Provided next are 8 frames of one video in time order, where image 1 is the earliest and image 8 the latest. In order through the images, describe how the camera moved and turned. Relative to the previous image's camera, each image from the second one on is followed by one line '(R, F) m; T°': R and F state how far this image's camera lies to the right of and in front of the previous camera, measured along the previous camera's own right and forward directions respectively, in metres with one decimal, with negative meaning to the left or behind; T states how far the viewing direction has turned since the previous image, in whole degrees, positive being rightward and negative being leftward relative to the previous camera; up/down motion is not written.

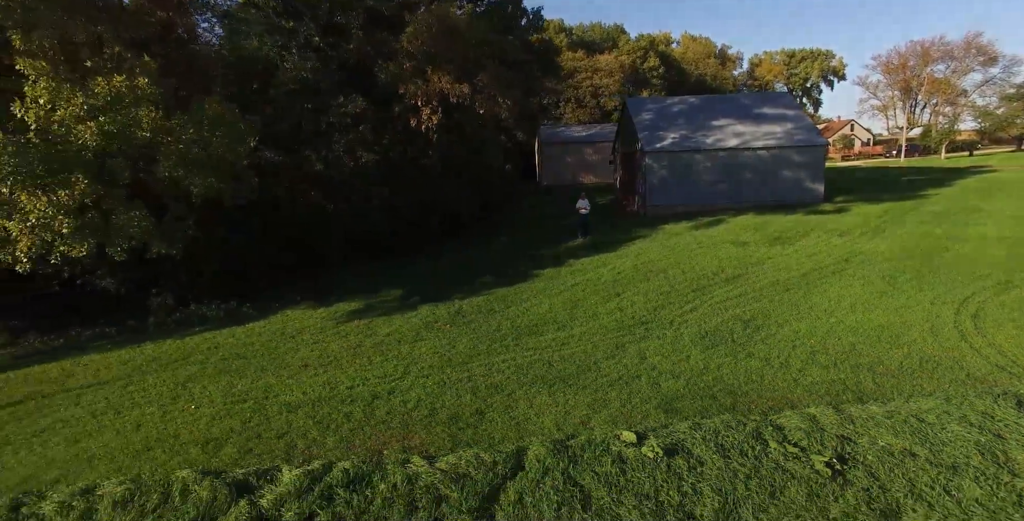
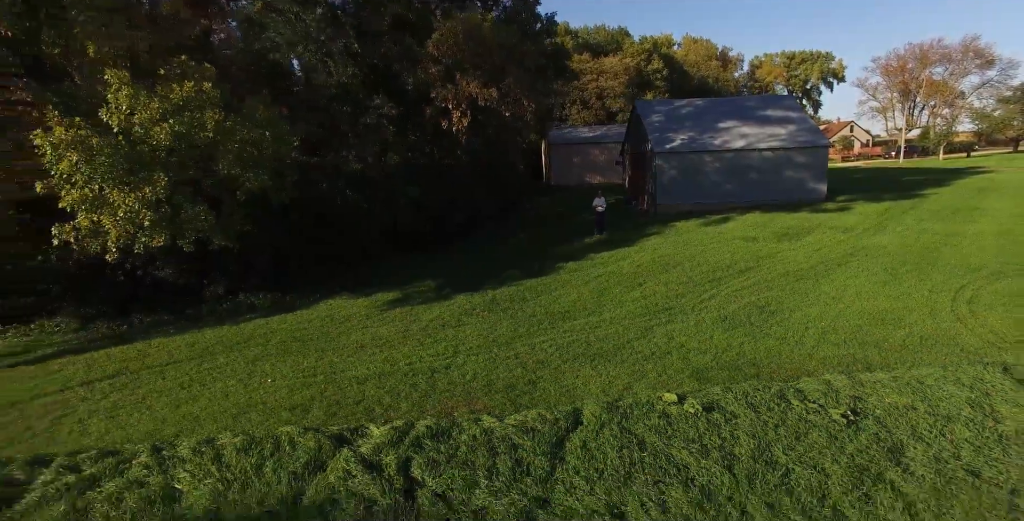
(-0.6, -0.8) m; 0°
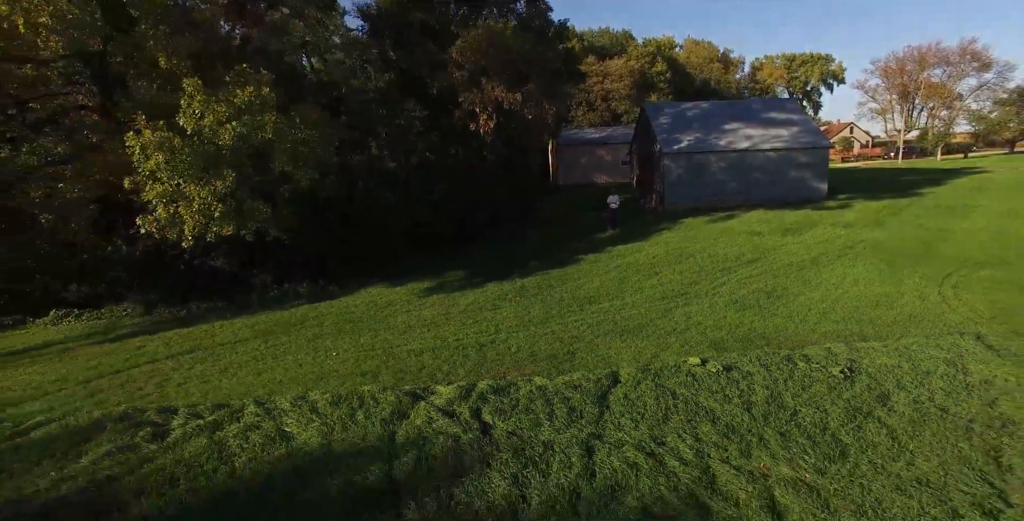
(-0.6, -0.9) m; 0°
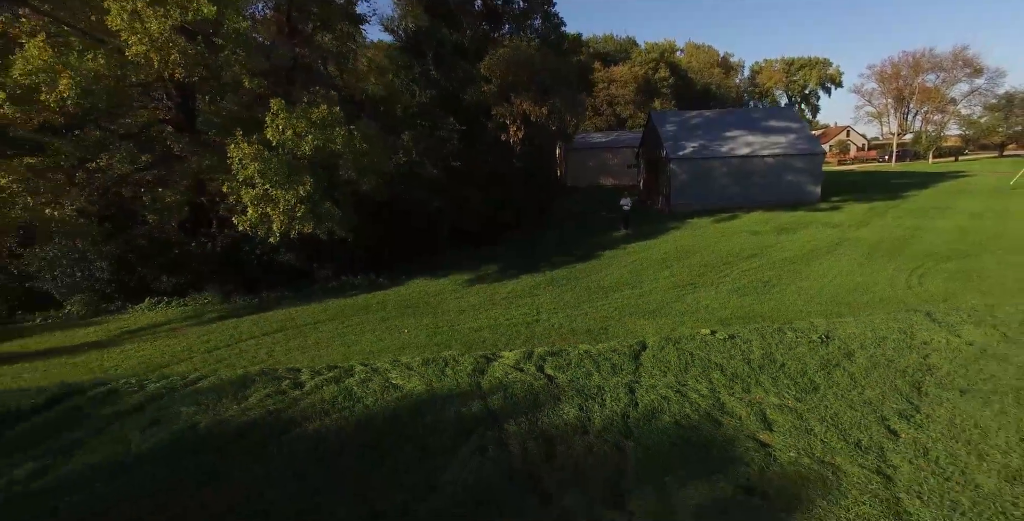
(-0.8, -1.7) m; 0°
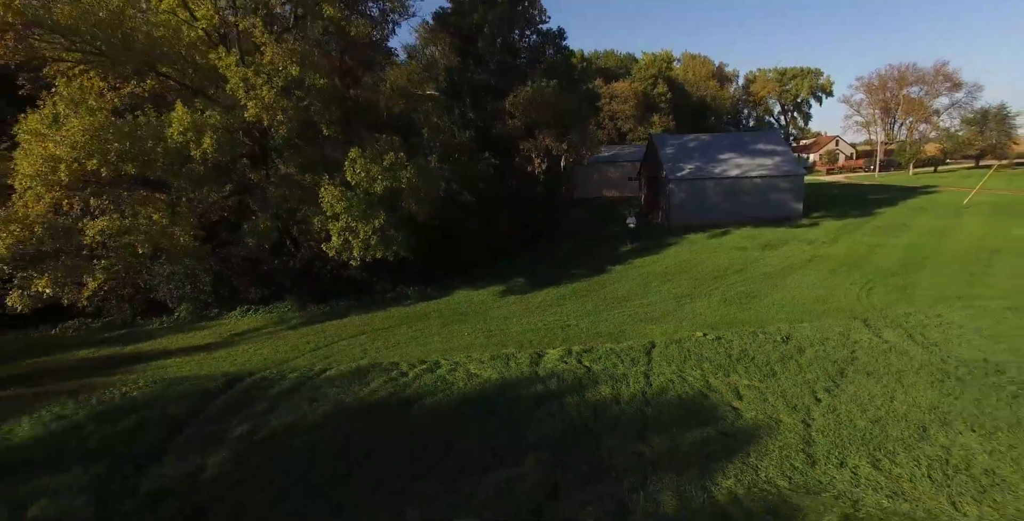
(-0.9, -2.7) m; 0°
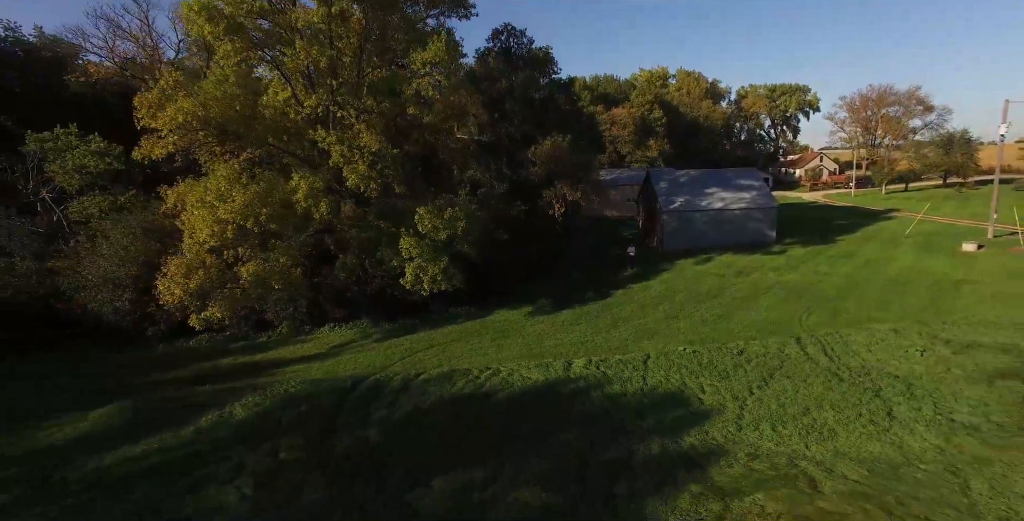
(-1.1, -4.4) m; 0°
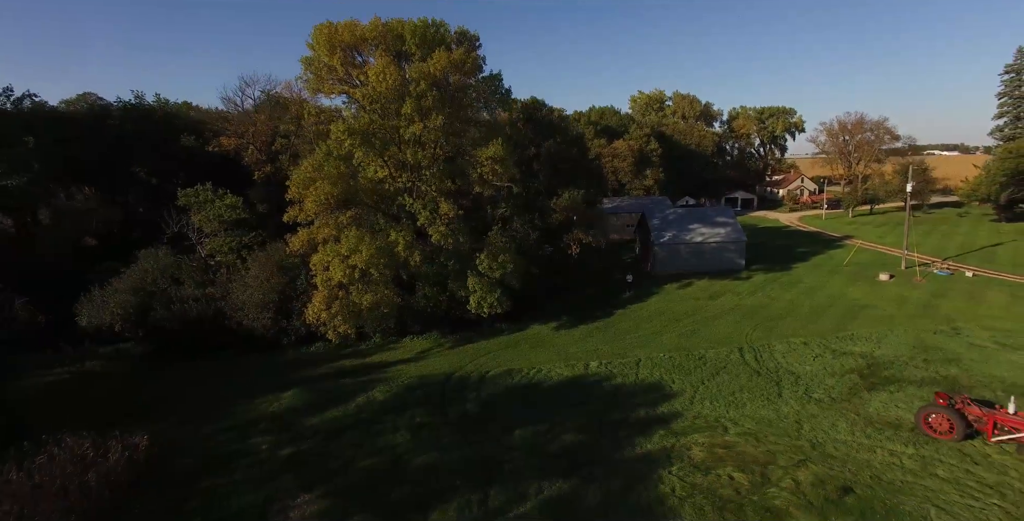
(-1.5, -7.2) m; 0°
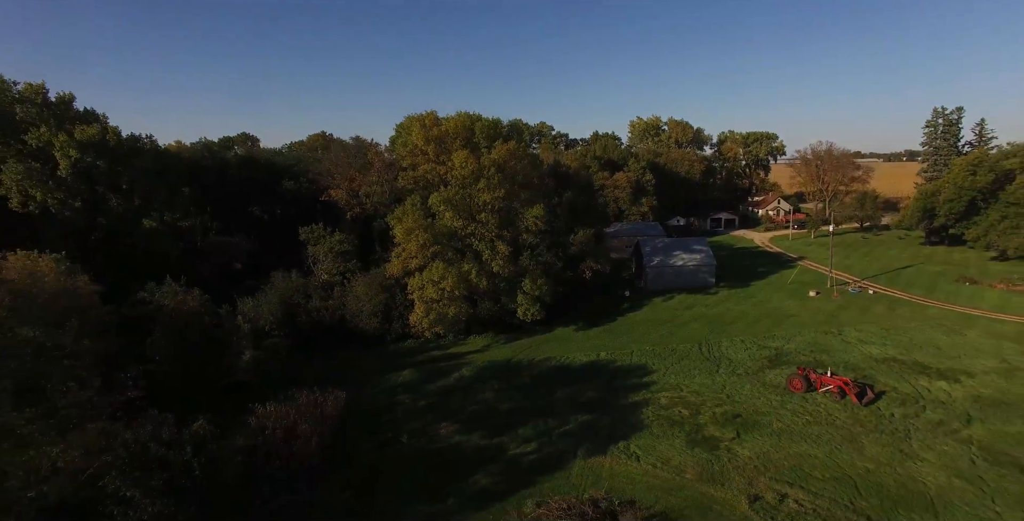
(-2.3, -11.0) m; 0°
